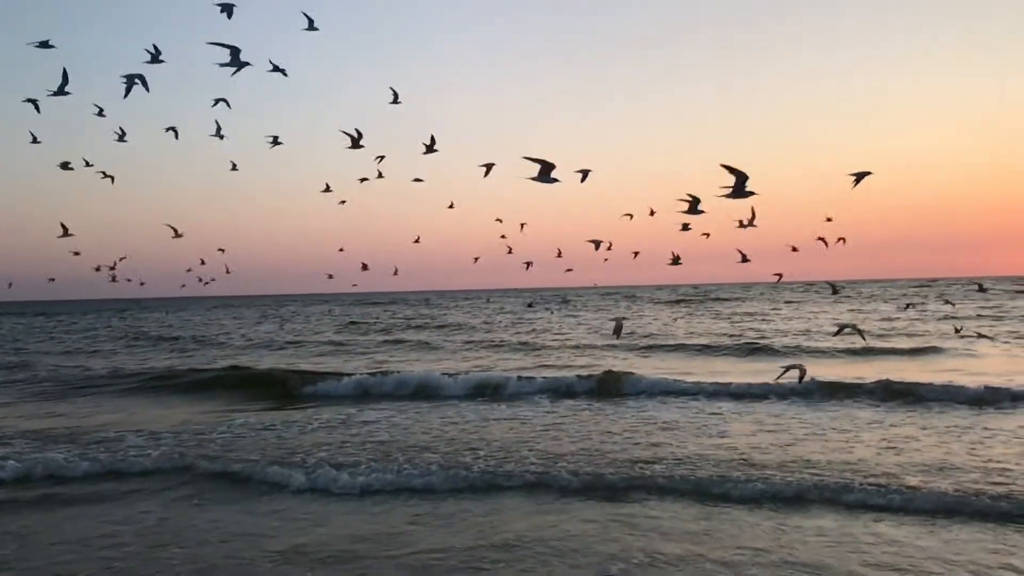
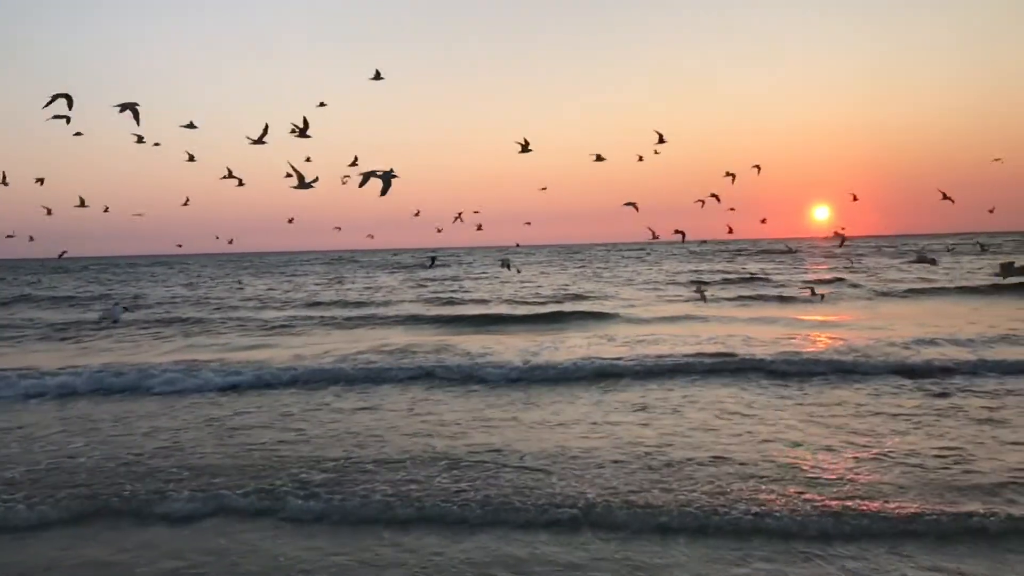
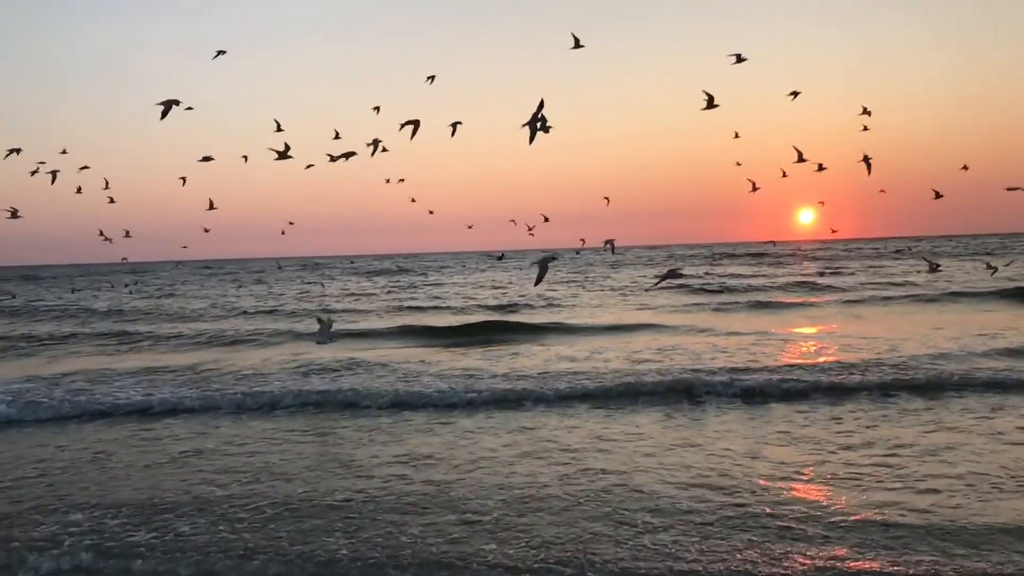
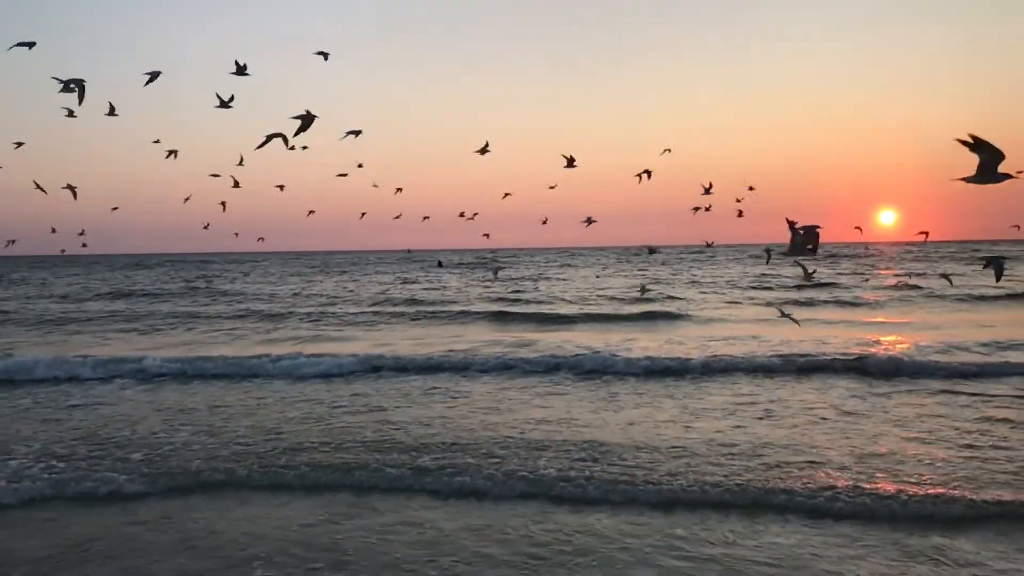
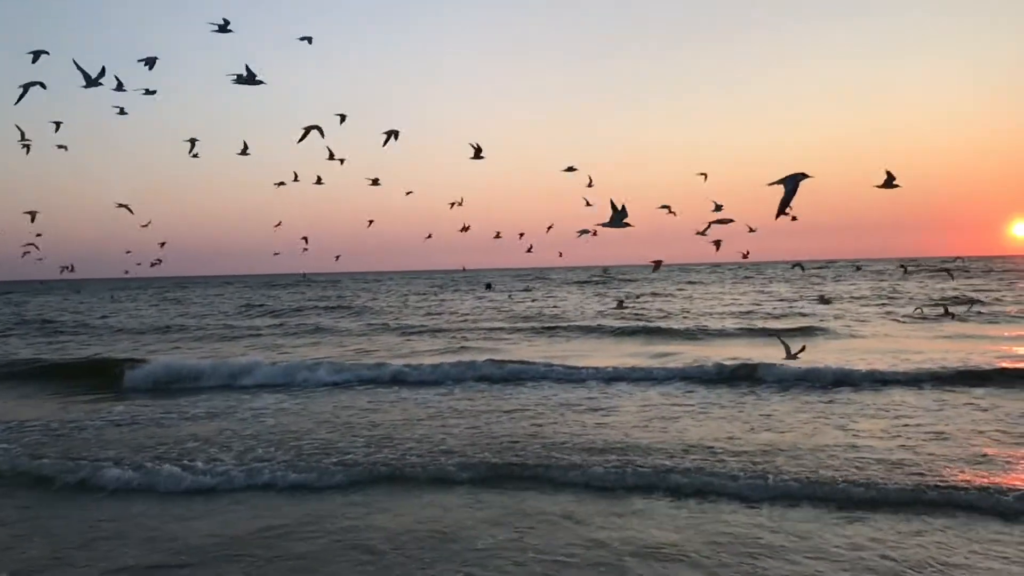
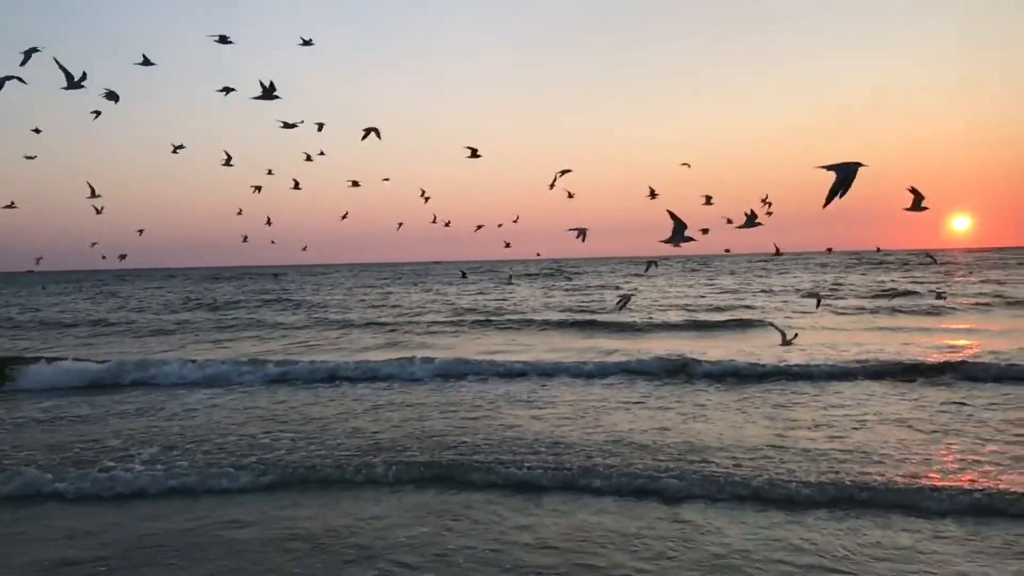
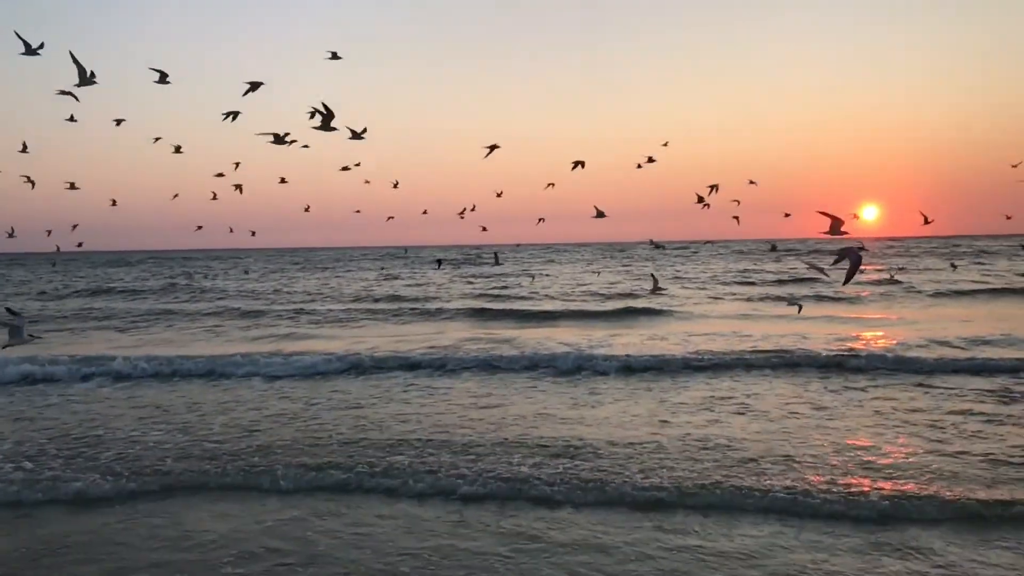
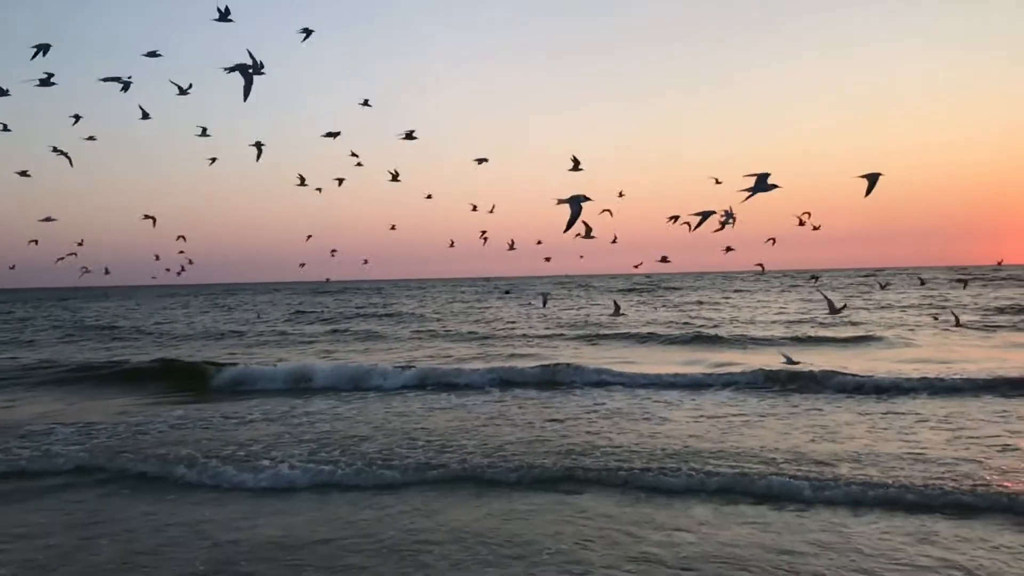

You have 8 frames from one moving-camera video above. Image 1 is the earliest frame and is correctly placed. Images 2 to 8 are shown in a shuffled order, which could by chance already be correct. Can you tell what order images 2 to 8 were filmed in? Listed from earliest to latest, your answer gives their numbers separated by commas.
8, 5, 6, 4, 7, 2, 3
